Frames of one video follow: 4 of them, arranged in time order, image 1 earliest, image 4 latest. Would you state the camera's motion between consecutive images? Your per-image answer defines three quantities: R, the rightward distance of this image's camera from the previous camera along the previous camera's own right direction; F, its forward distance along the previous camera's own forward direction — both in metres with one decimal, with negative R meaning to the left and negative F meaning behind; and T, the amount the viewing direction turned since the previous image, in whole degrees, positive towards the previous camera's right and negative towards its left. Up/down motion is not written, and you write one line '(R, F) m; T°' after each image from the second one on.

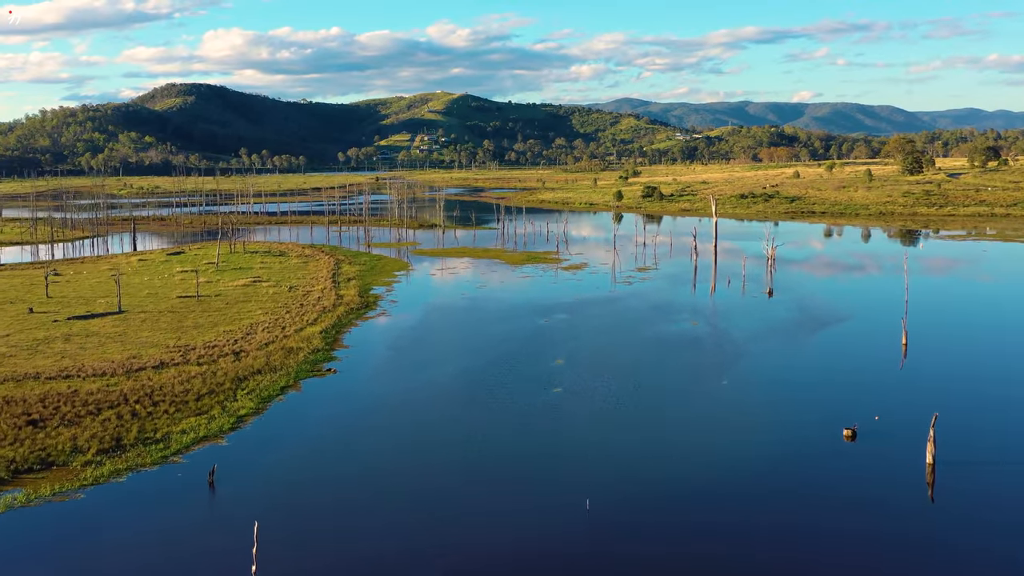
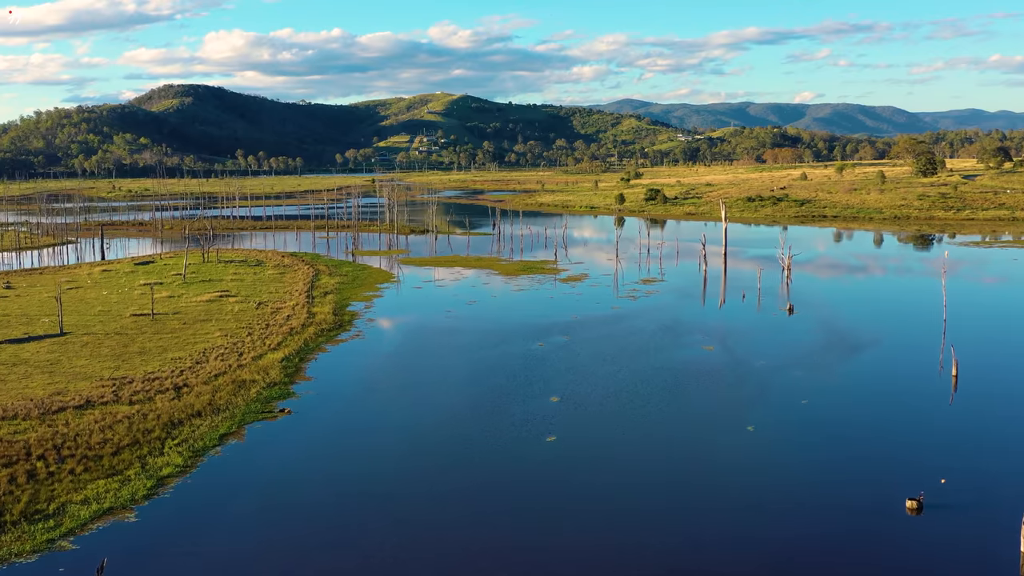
(+0.3, +2.1) m; 0°
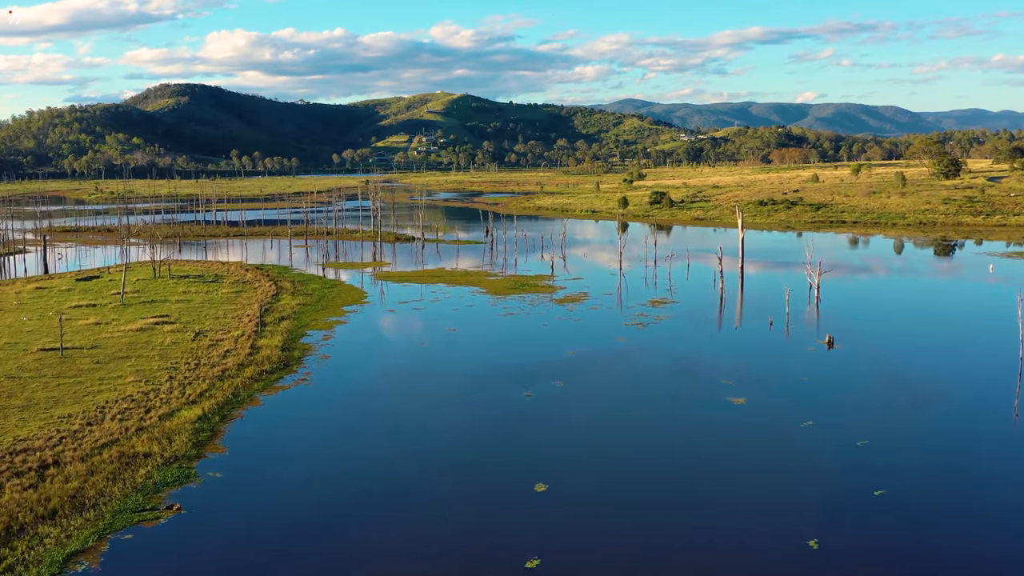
(+0.4, +3.1) m; 0°
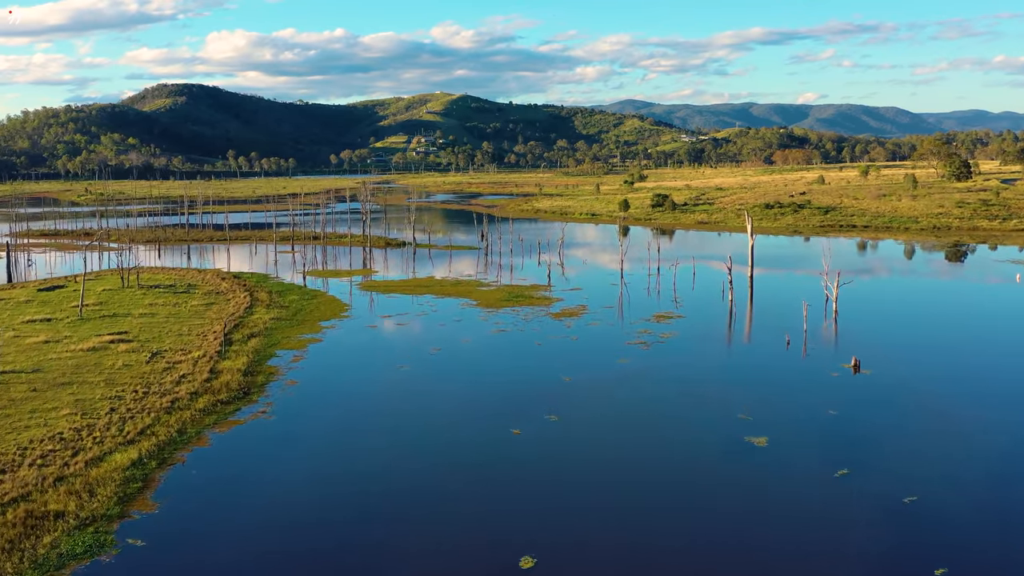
(+0.2, +1.6) m; 0°
